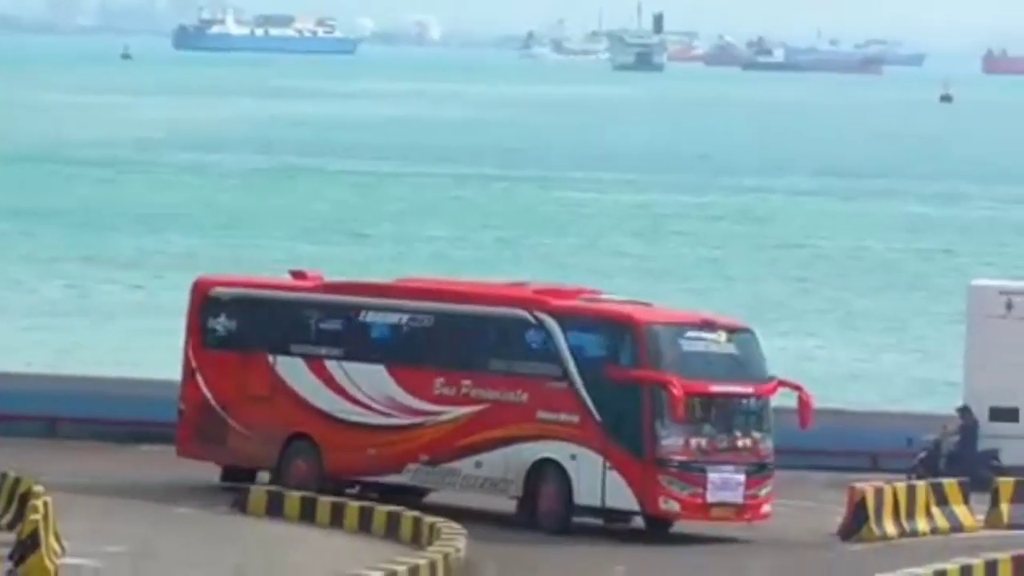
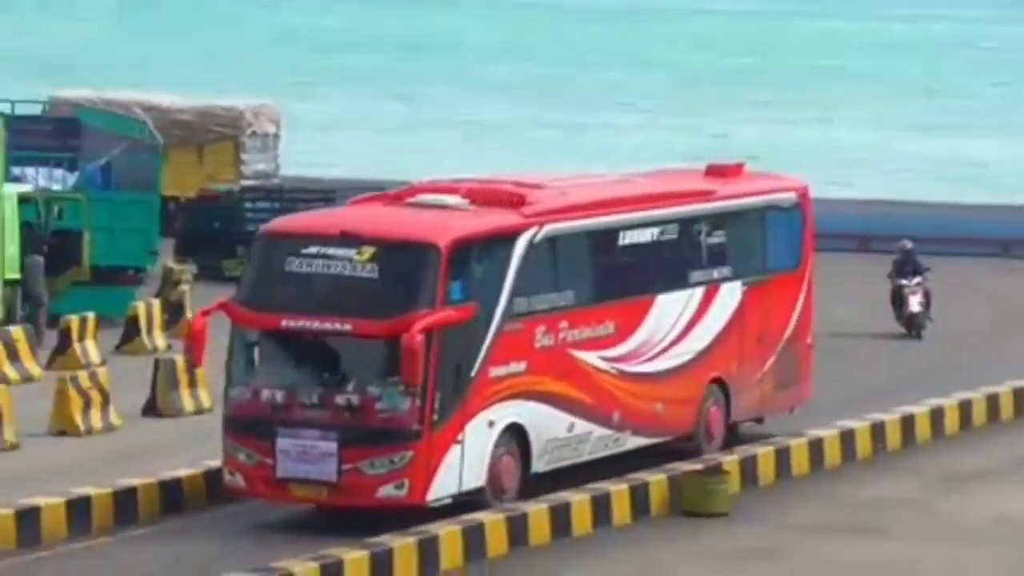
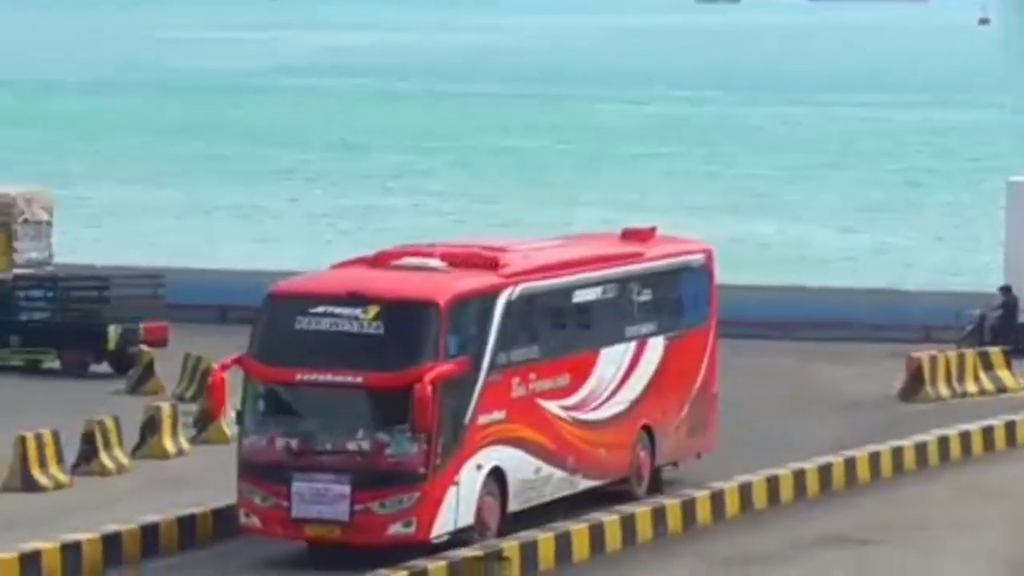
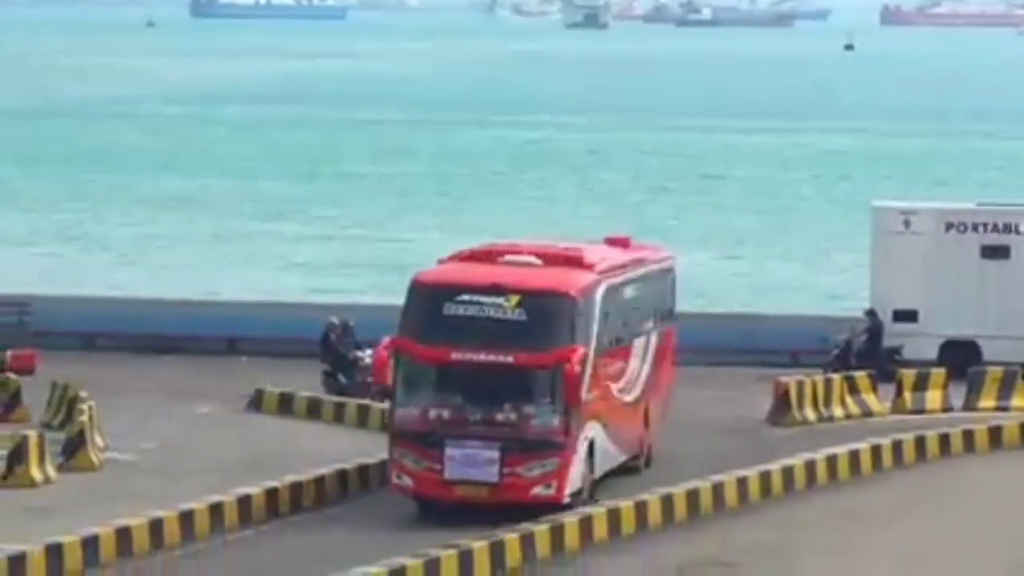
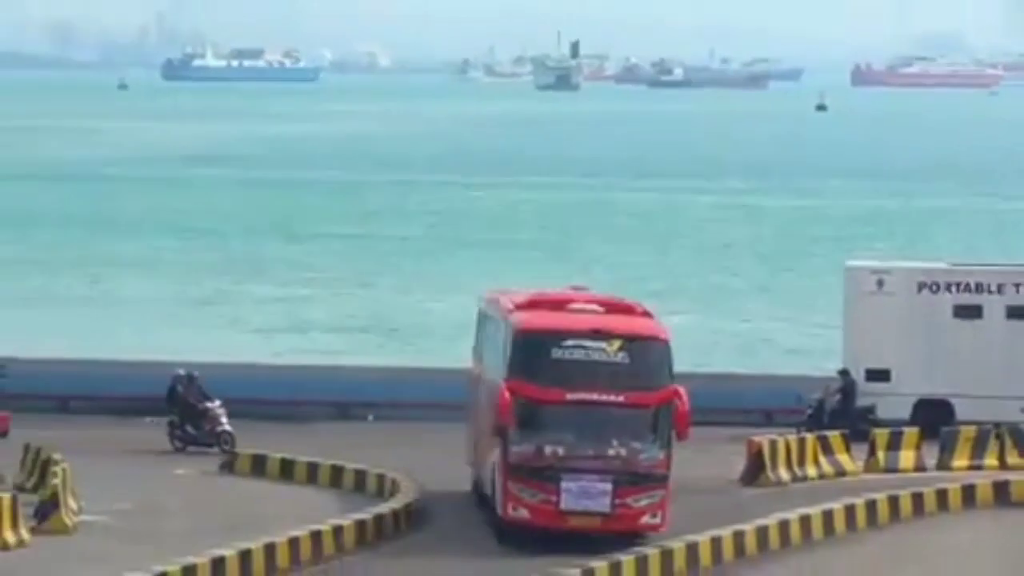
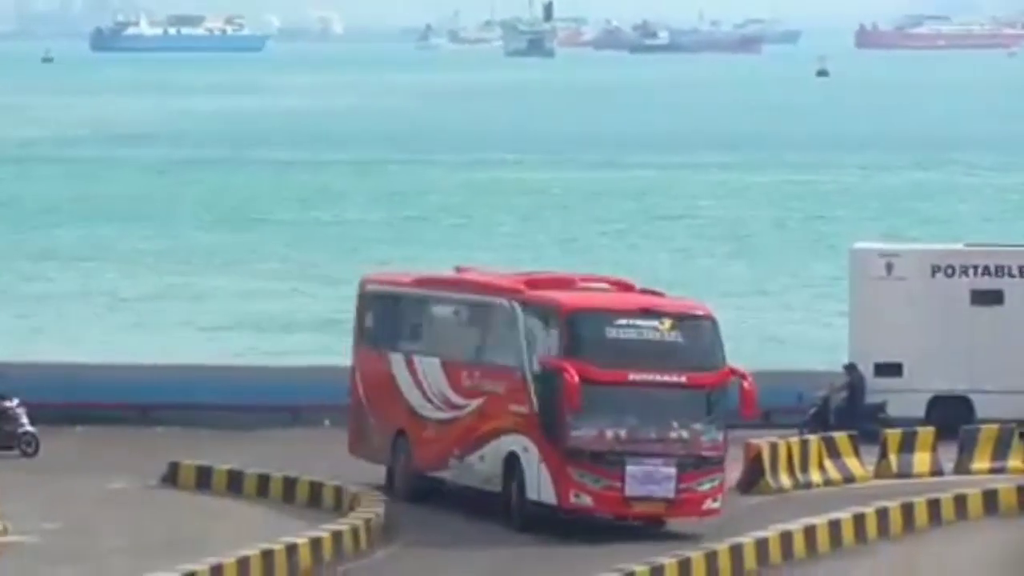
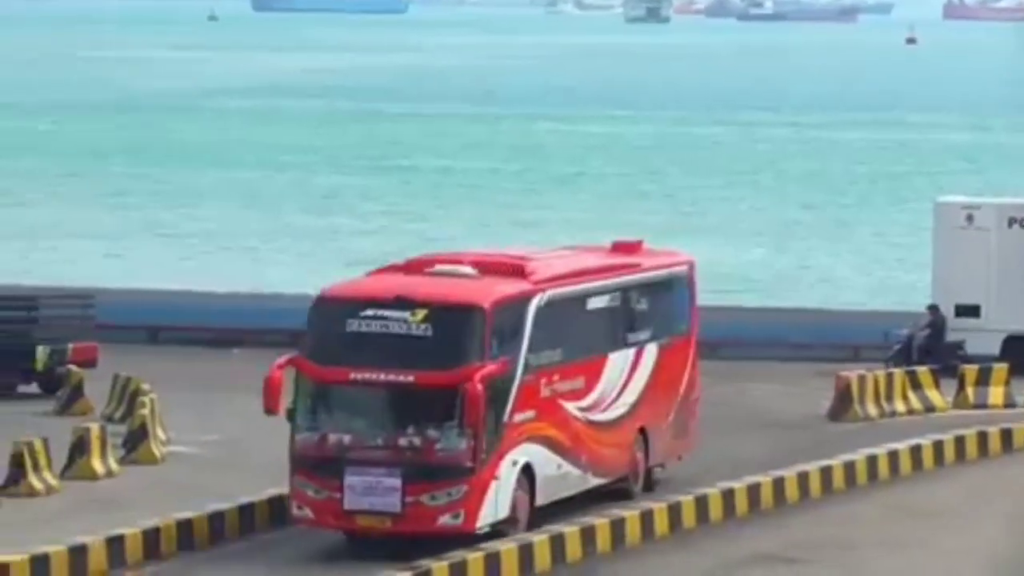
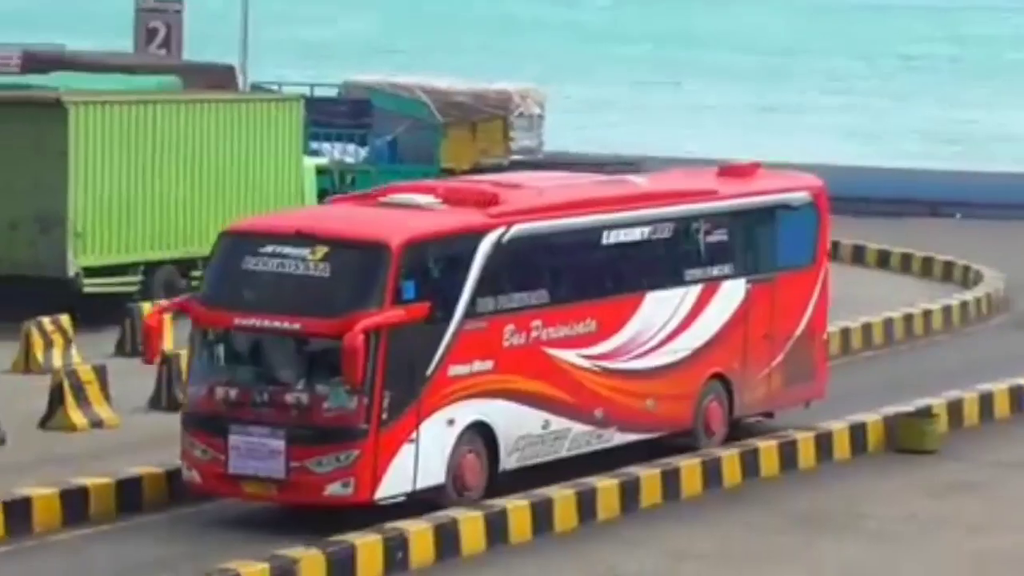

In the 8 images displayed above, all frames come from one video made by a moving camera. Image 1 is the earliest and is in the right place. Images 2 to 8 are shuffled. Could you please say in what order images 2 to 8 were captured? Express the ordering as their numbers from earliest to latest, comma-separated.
6, 5, 4, 7, 3, 2, 8
